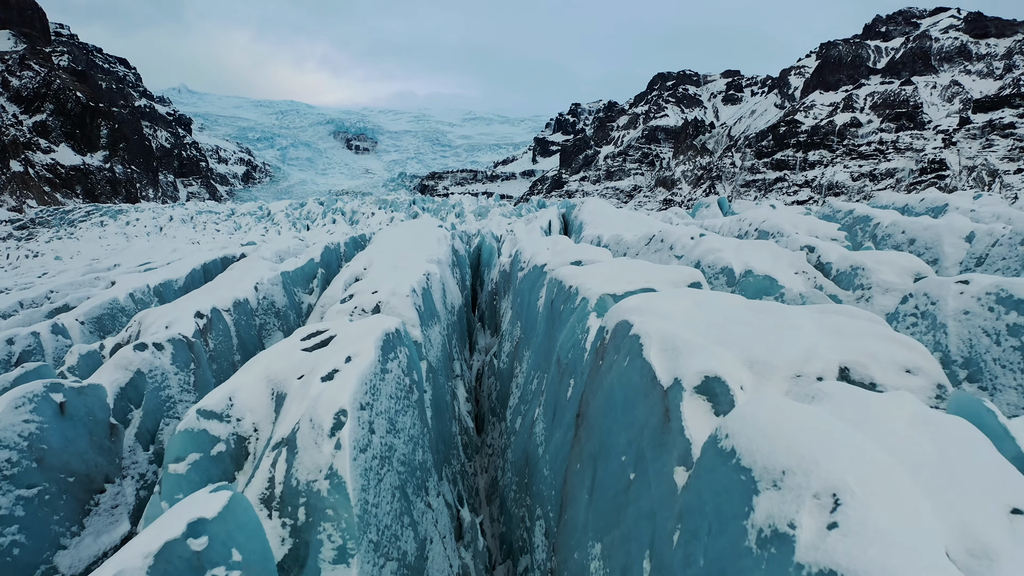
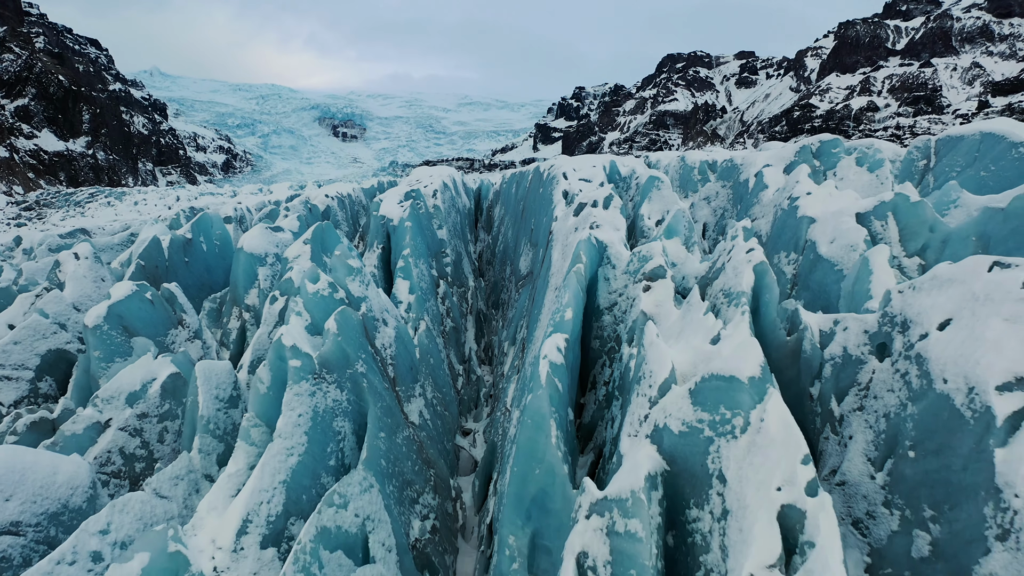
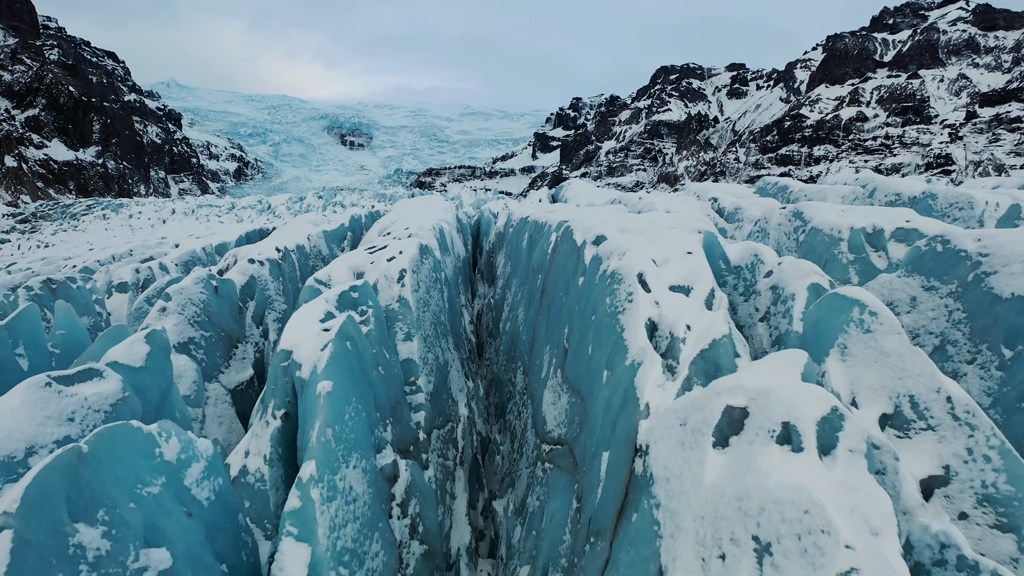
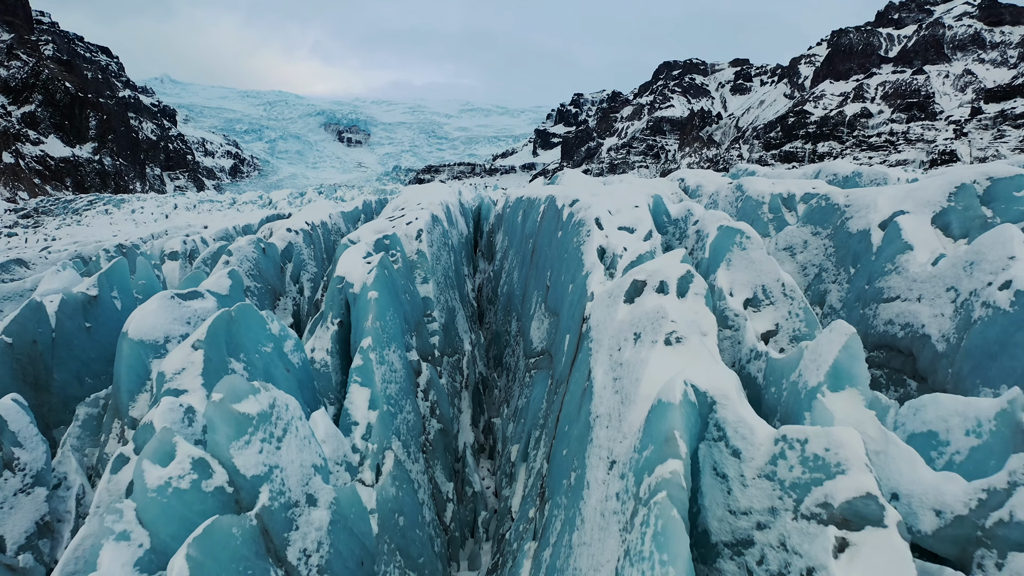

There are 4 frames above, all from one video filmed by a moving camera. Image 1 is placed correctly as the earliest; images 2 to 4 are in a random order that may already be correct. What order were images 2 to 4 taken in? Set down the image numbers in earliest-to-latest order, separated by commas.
3, 4, 2
